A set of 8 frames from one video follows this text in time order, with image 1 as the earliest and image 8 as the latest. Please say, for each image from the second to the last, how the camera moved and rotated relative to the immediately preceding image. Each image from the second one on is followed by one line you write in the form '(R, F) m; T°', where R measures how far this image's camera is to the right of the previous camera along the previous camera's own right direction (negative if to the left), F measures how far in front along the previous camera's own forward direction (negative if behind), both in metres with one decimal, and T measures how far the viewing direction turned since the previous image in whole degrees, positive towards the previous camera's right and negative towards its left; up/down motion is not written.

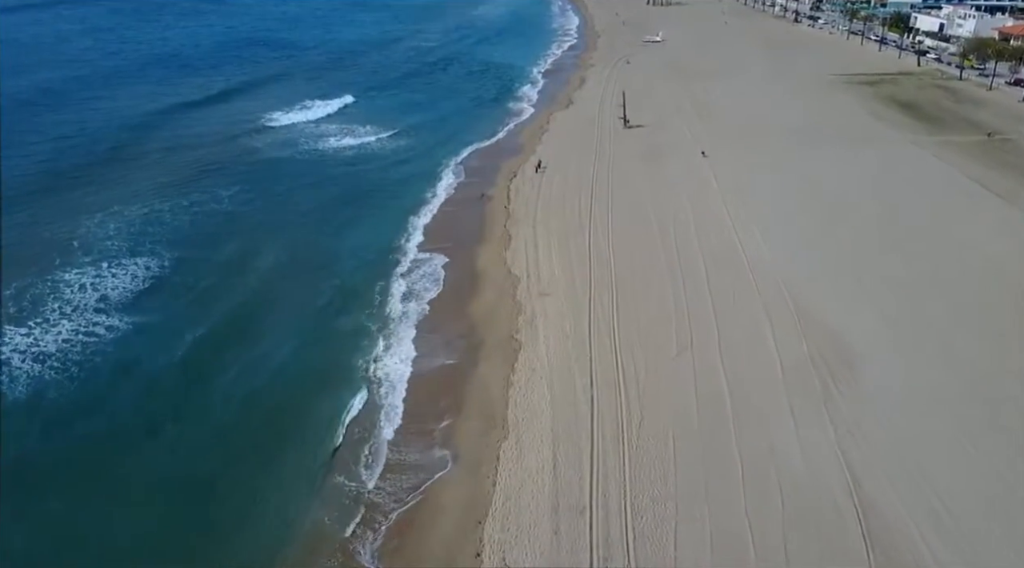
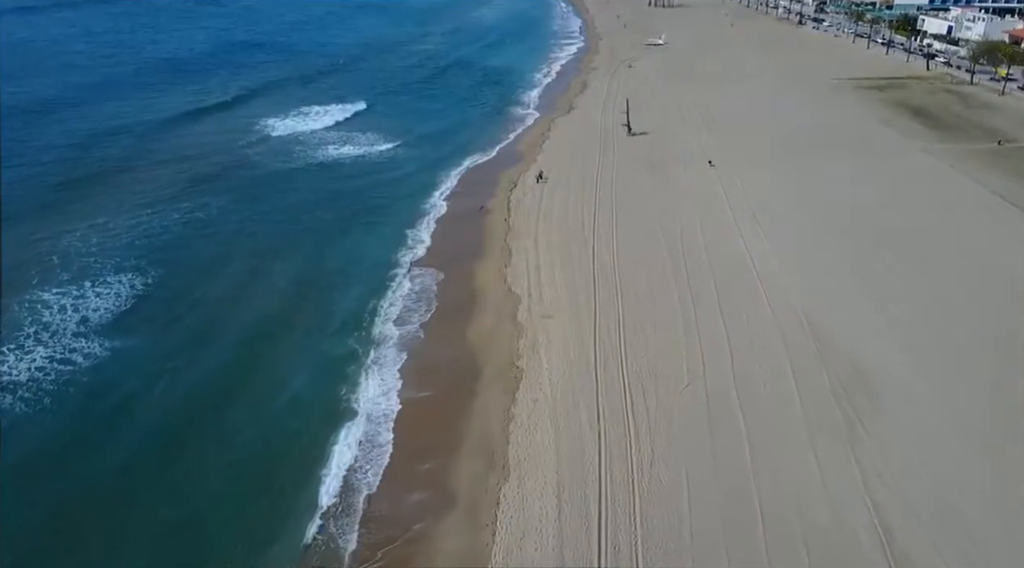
(0.0, +1.0) m; 0°
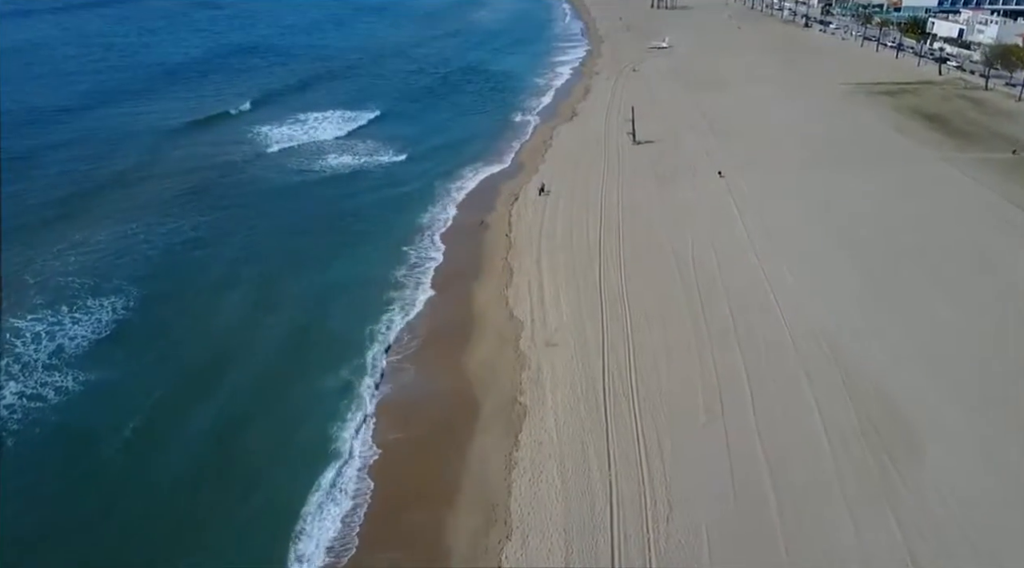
(0.0, +1.3) m; 0°
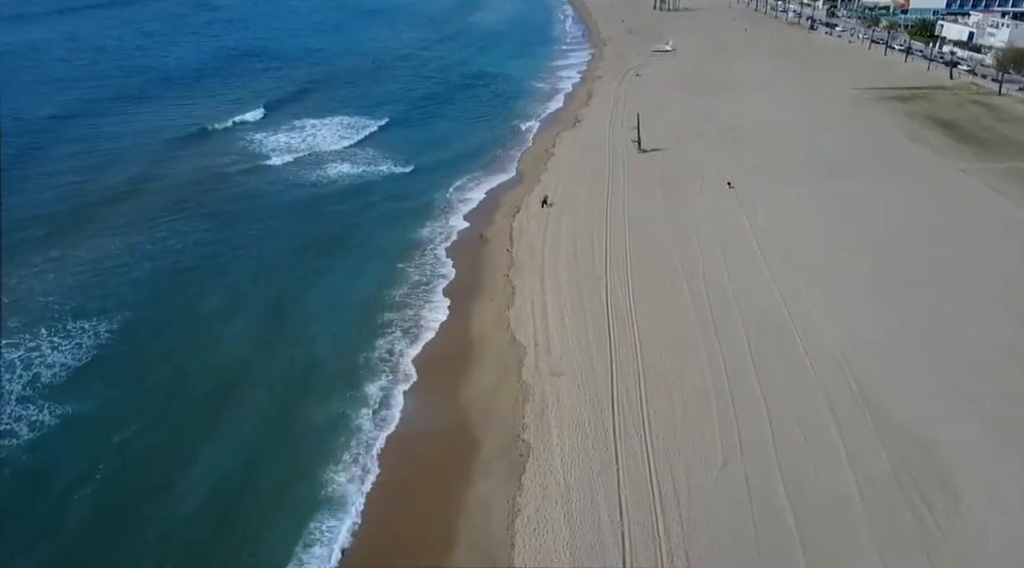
(-0.1, +1.1) m; 0°
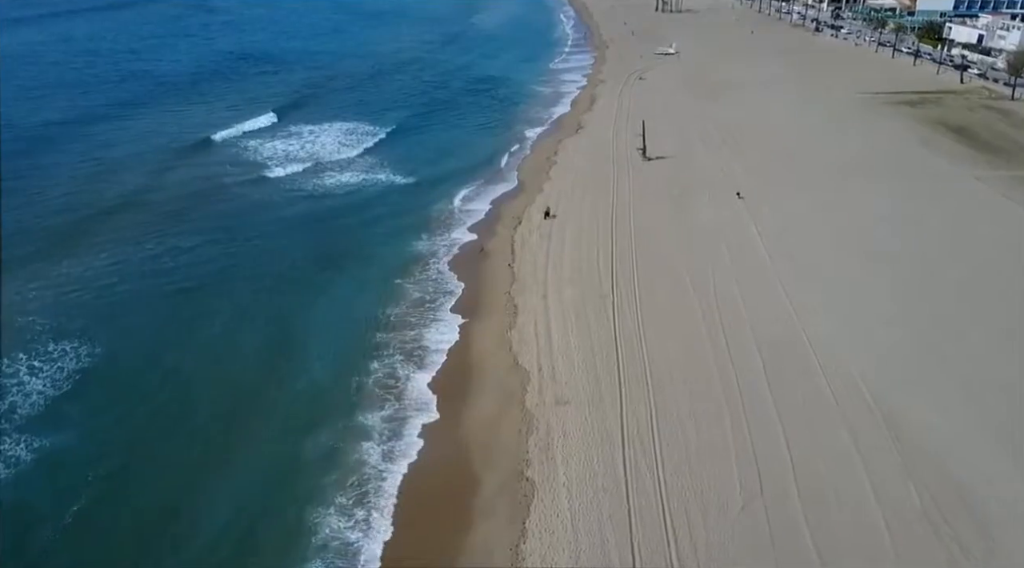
(-0.1, +1.0) m; 0°
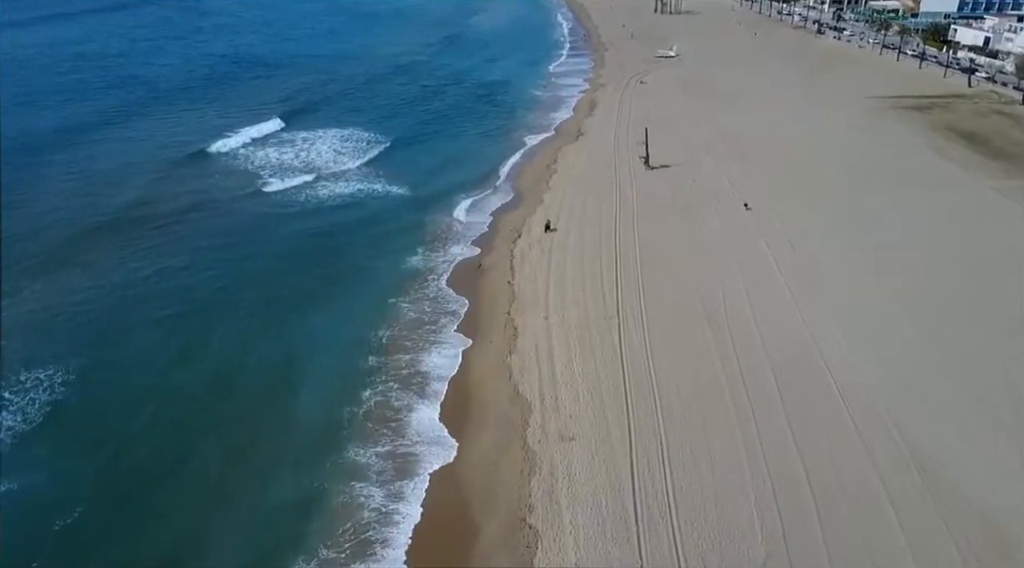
(-0.1, +1.1) m; 0°
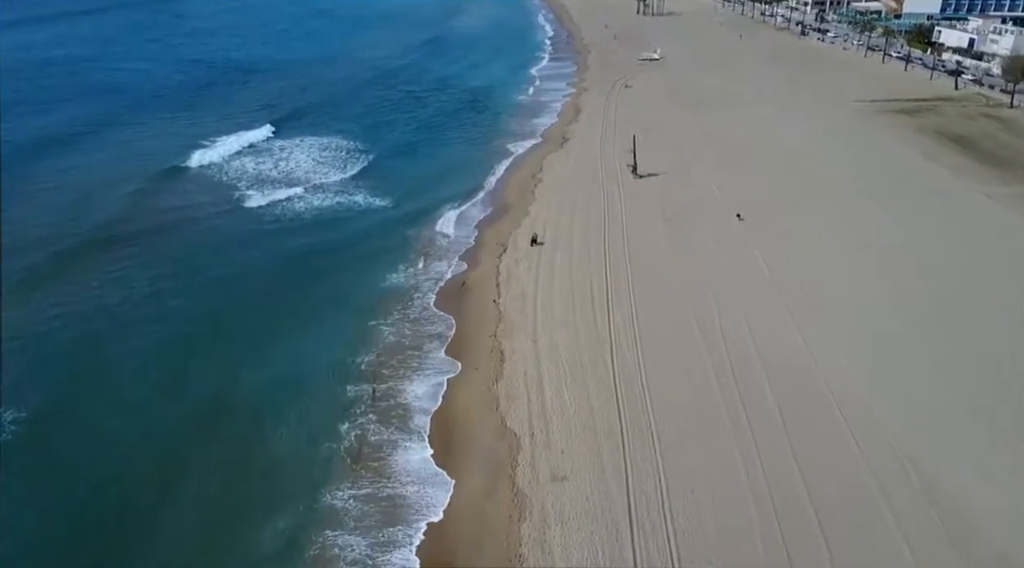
(0.0, +1.1) m; +1°
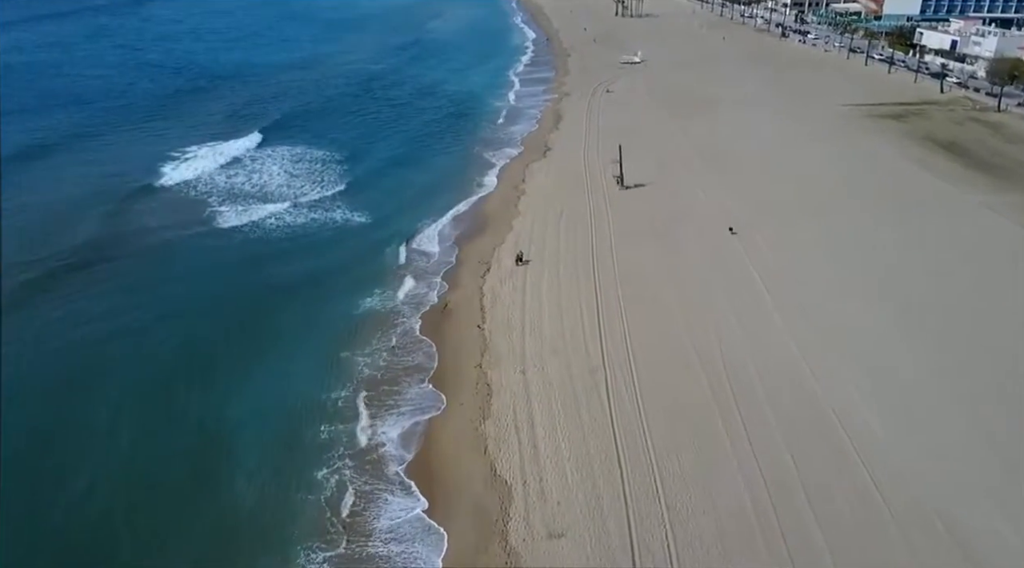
(-0.2, +1.3) m; +2°
